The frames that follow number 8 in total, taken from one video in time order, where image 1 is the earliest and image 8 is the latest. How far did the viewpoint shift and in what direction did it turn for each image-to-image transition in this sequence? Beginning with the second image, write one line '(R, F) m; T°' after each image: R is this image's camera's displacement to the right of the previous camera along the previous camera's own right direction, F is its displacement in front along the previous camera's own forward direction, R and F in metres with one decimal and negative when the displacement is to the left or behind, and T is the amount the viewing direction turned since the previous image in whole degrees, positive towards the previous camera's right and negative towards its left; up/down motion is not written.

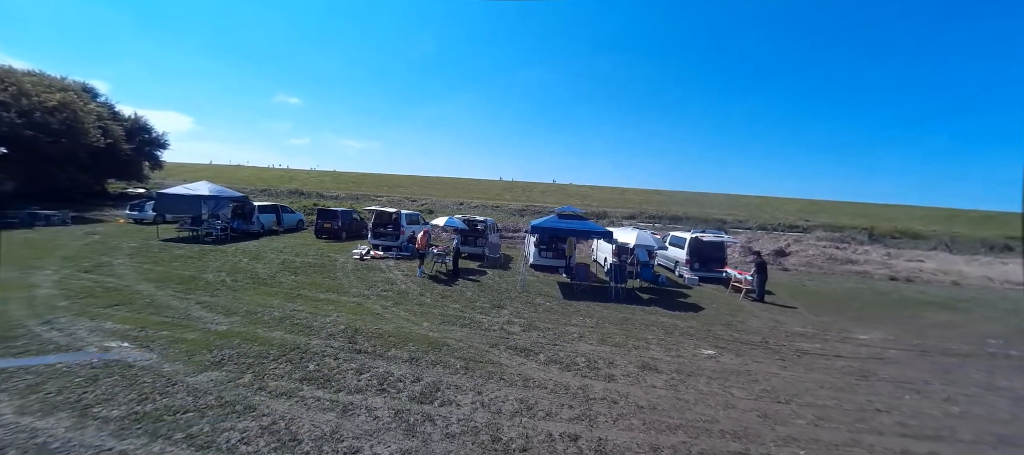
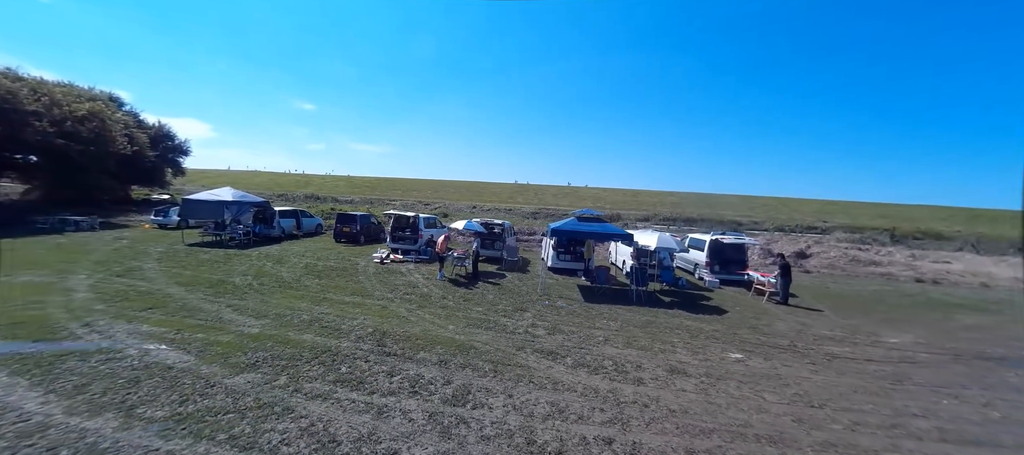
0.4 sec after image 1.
(-0.3, 0.0) m; -2°
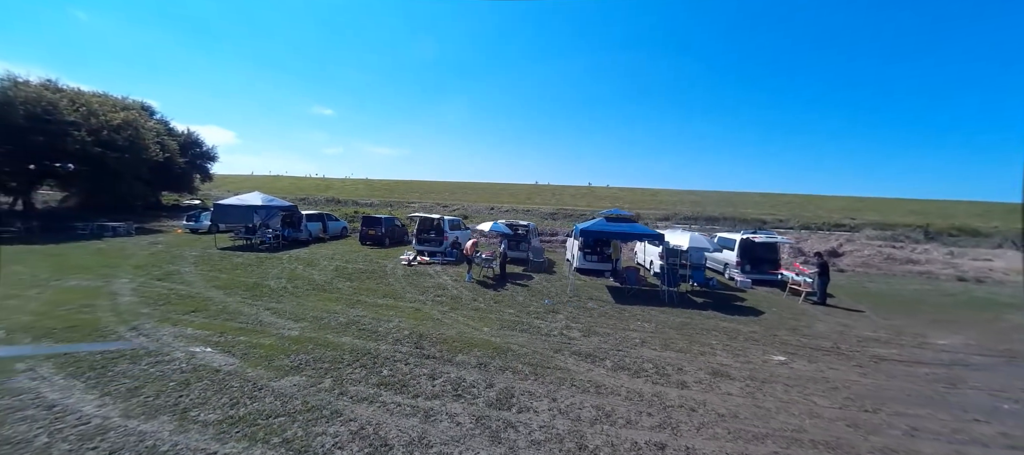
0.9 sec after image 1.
(-0.4, +0.1) m; -2°
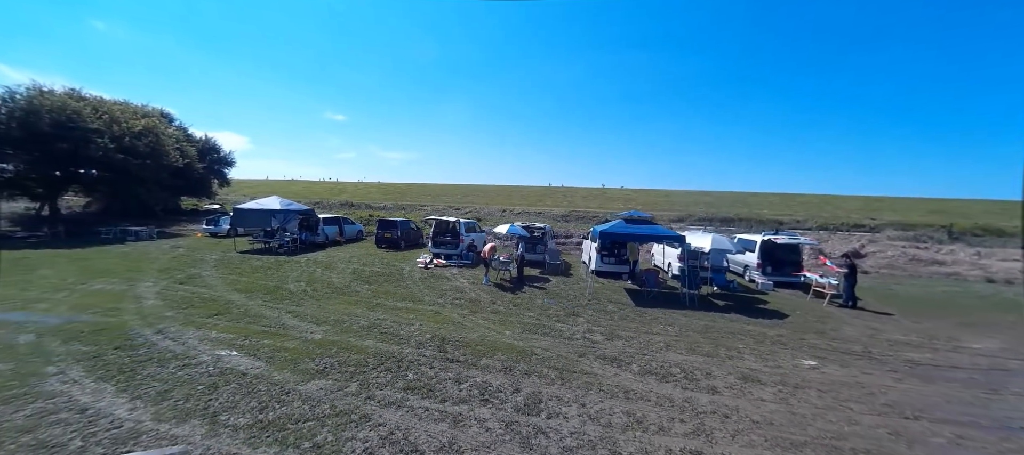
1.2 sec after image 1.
(-0.2, +0.1) m; -1°
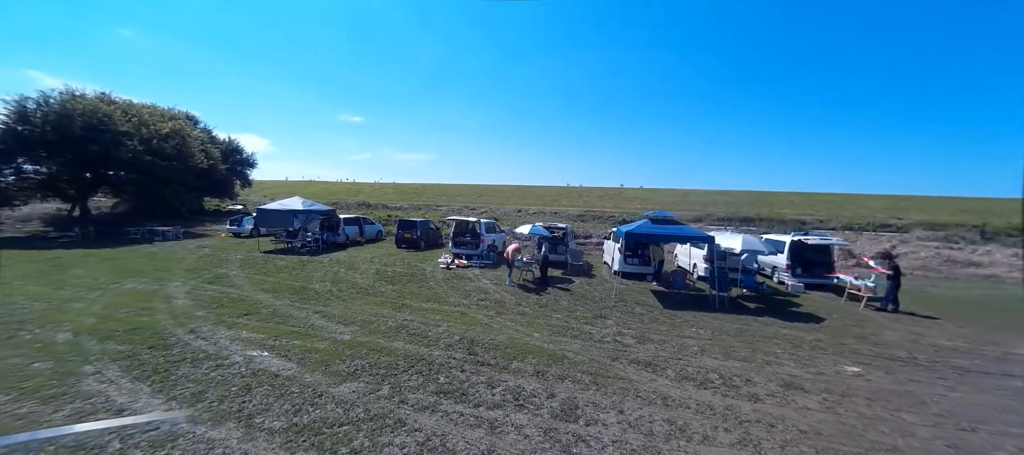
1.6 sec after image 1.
(-0.3, +0.2) m; -2°
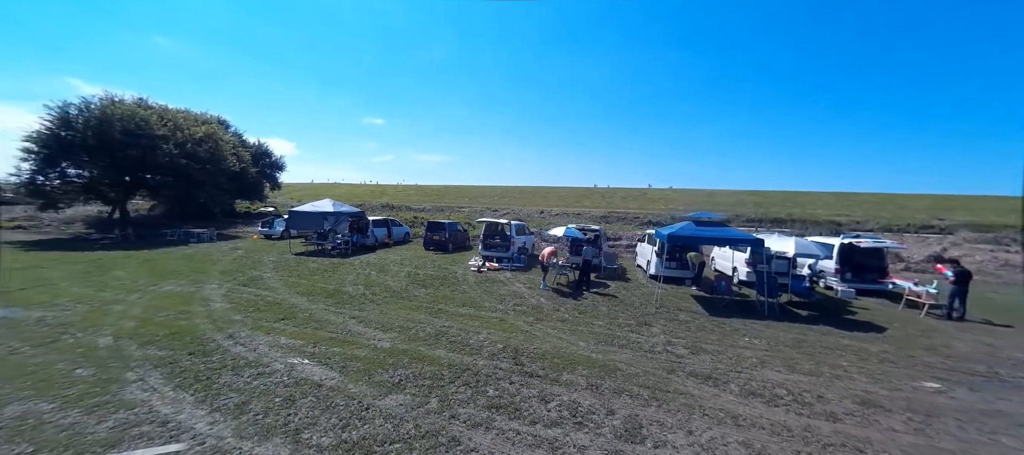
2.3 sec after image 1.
(-0.5, +0.3) m; -3°
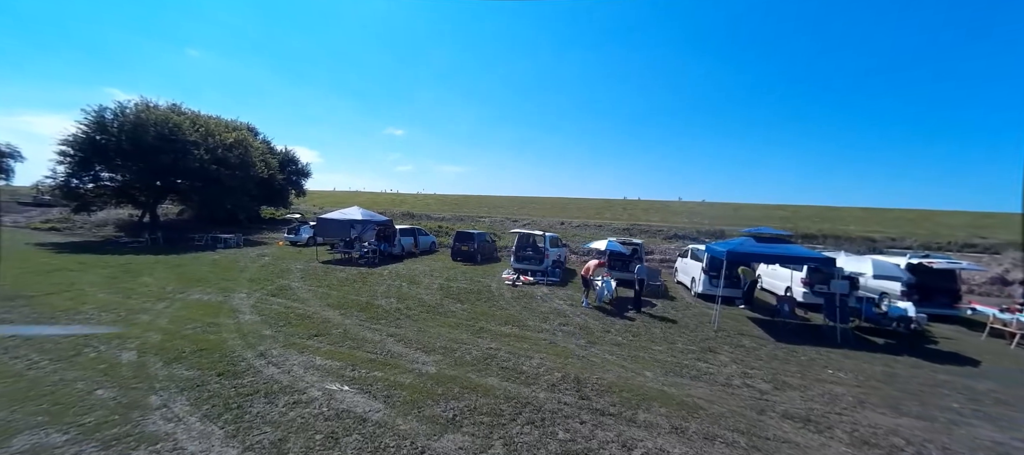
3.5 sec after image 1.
(-0.7, +0.6) m; -2°
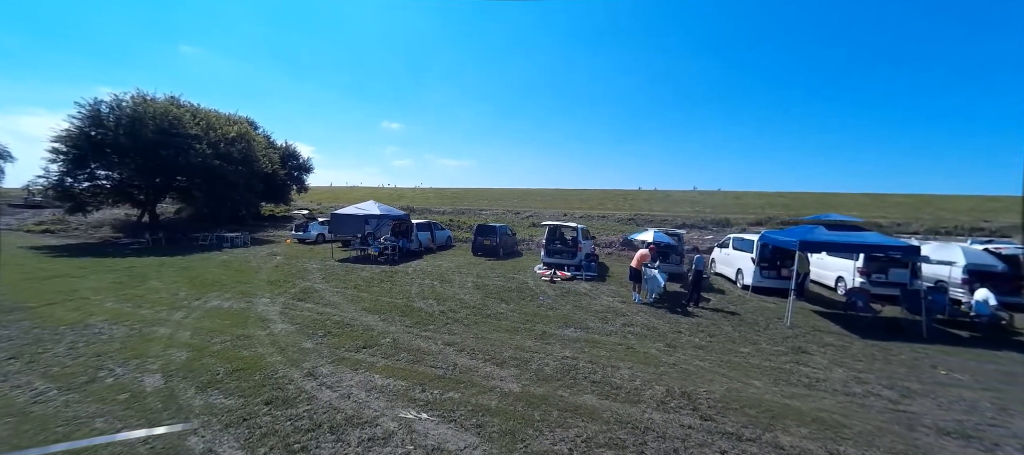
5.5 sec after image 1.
(-1.2, +0.8) m; +1°
